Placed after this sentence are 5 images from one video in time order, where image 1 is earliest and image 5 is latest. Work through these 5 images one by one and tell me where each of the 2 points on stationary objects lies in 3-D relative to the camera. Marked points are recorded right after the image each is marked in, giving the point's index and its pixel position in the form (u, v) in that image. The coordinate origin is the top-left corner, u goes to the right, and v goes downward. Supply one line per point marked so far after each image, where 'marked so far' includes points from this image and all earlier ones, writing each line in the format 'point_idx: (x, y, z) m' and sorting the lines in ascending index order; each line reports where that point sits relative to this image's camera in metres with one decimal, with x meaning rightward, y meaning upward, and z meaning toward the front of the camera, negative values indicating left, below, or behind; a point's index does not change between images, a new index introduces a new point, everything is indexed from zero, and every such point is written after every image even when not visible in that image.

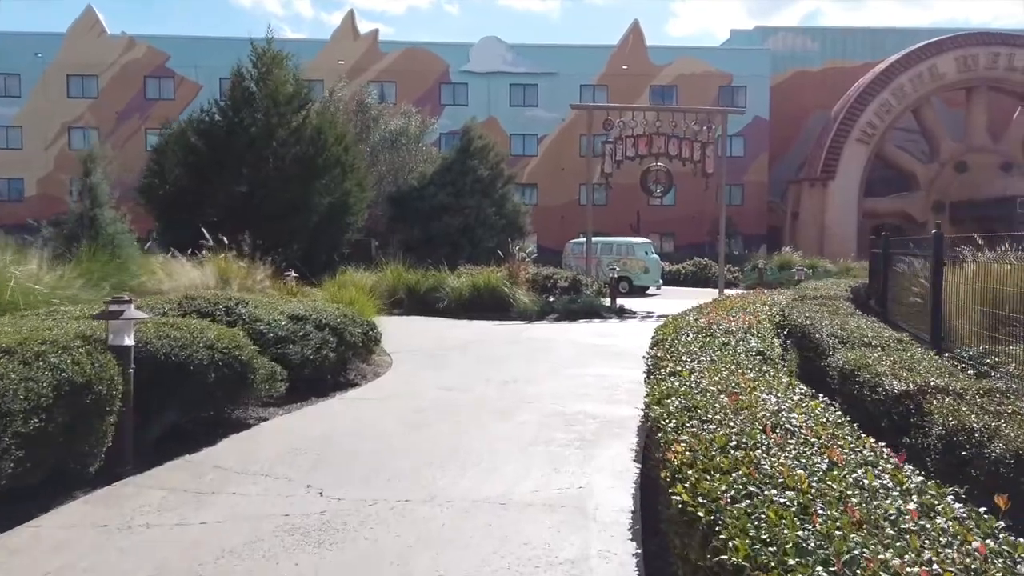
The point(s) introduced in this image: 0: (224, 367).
0: (-2.7, -0.8, +7.2) m
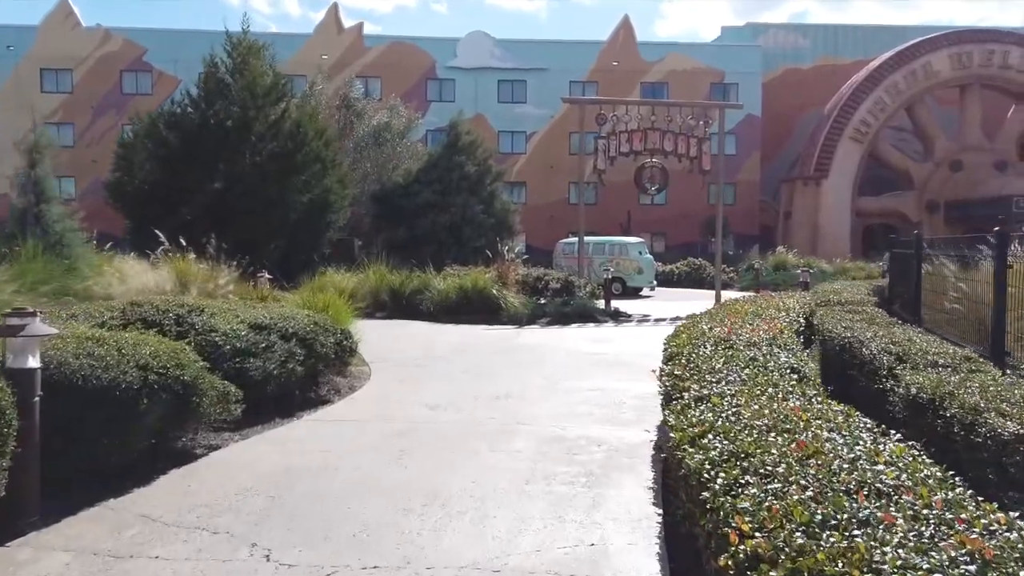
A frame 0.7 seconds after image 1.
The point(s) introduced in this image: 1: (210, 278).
0: (-2.7, -0.8, +6.0) m
1: (-4.7, +0.1, +11.9) m
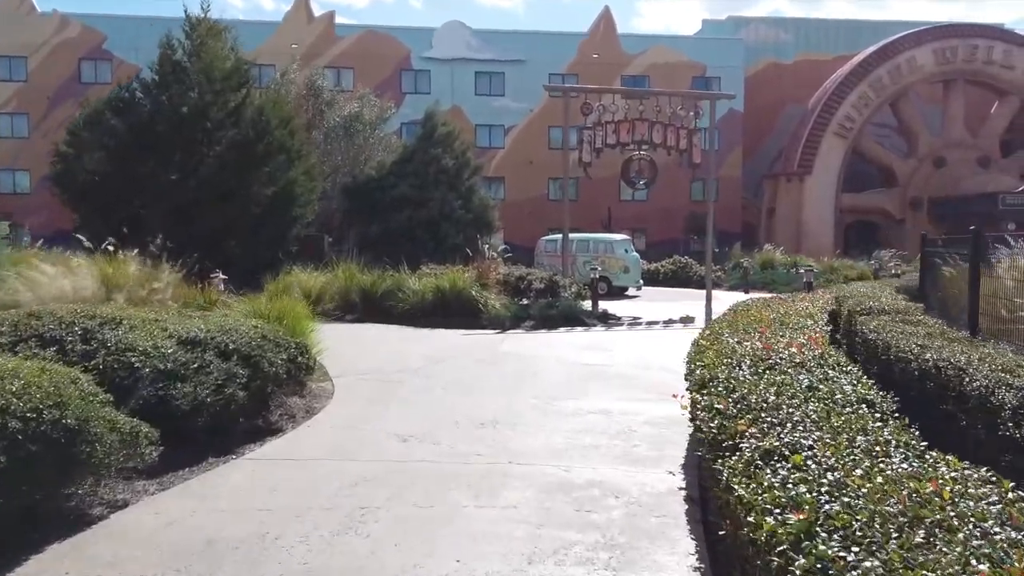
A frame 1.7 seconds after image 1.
0: (-2.8, -0.9, +4.4) m
1: (-4.9, +0.1, +10.2) m
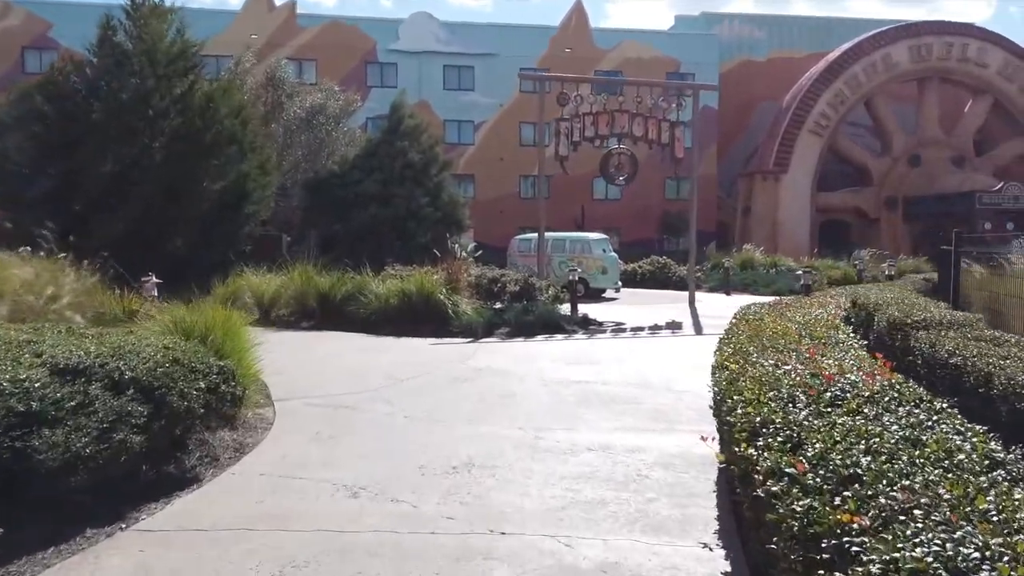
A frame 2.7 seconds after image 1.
0: (-2.8, -1.0, +2.7) m
1: (-5.1, 0.0, +8.4) m
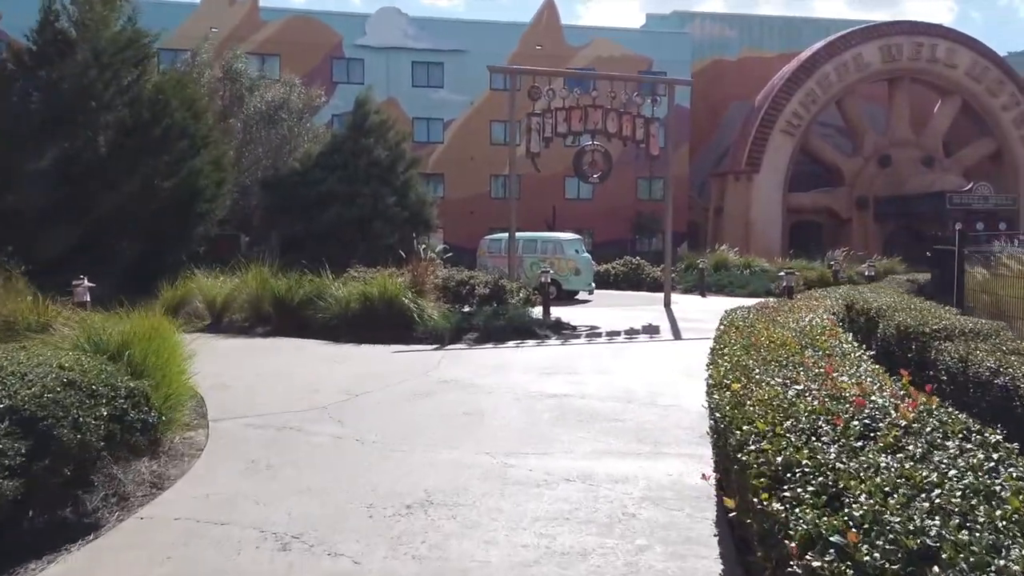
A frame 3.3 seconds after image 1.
0: (-2.9, -1.0, +1.6) m
1: (-5.4, -0.1, +7.2) m
